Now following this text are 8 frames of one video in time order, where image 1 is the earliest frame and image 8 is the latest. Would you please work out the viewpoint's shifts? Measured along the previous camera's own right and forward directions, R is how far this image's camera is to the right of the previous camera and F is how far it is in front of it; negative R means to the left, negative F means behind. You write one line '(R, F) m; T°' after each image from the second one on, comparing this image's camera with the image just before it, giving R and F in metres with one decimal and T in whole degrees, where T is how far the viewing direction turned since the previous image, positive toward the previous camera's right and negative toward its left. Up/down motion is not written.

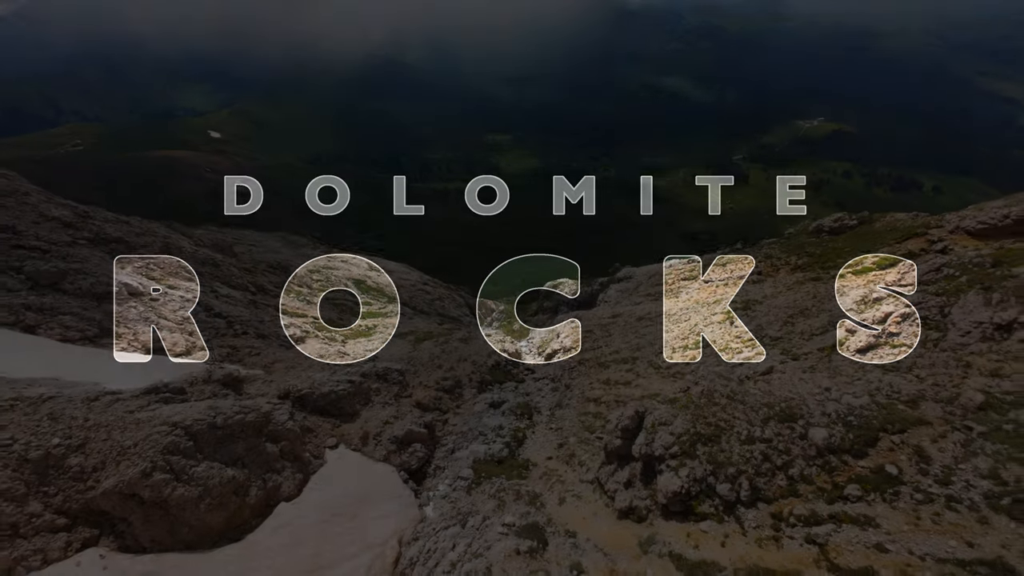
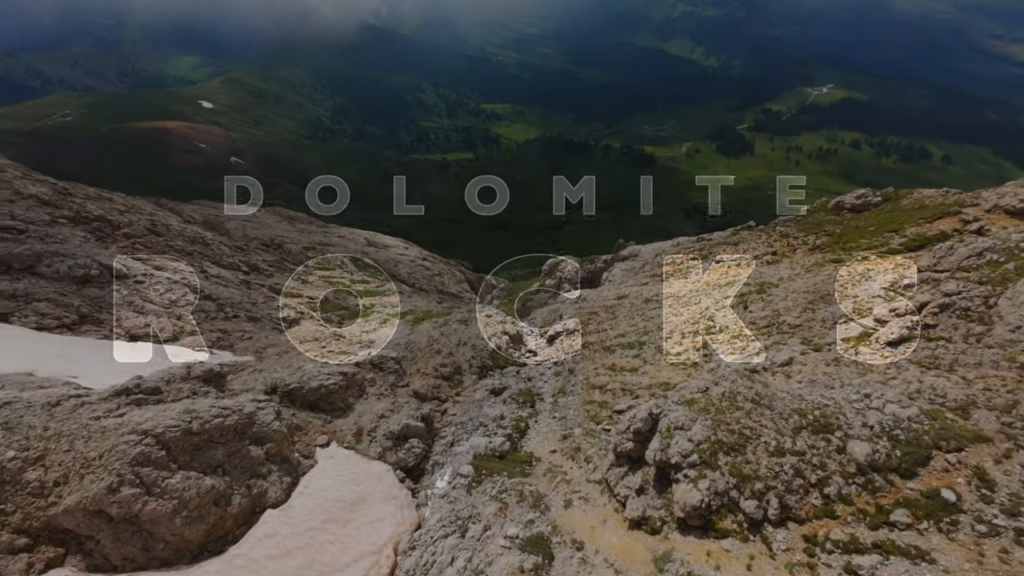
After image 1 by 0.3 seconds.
(-0.1, +2.3) m; 0°
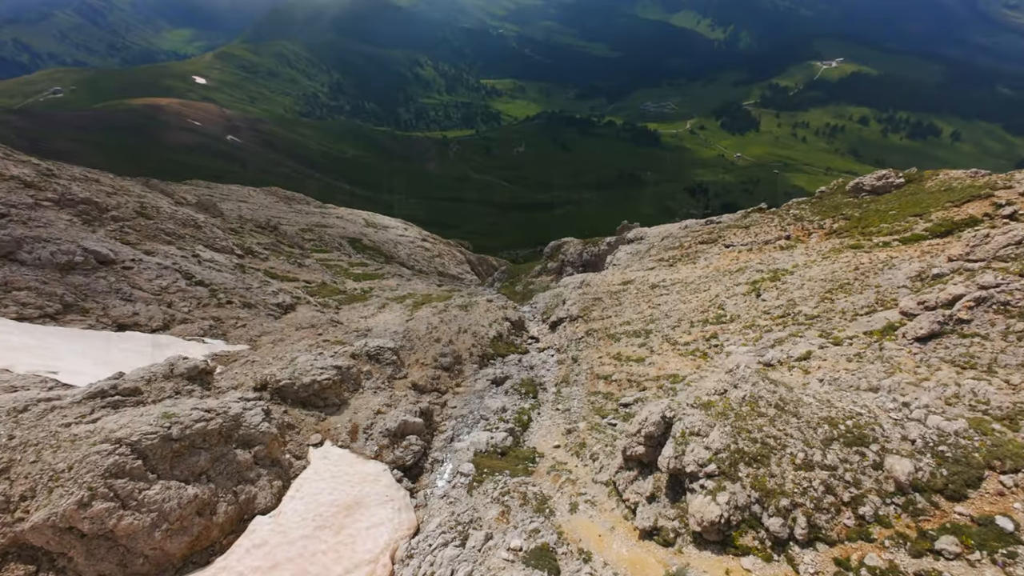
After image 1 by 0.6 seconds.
(-0.1, +1.7) m; 0°
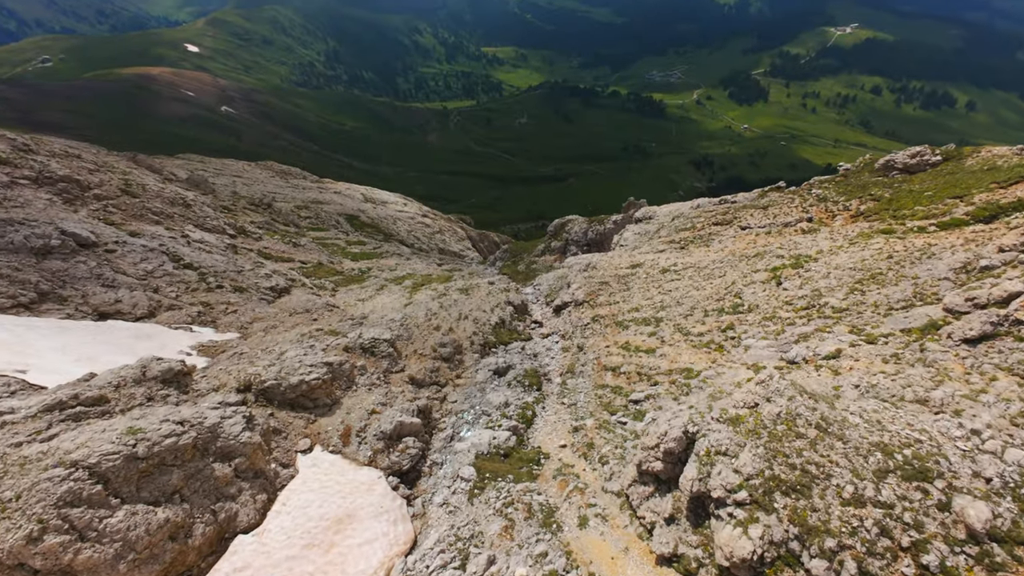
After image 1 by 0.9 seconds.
(-0.1, +2.4) m; 0°
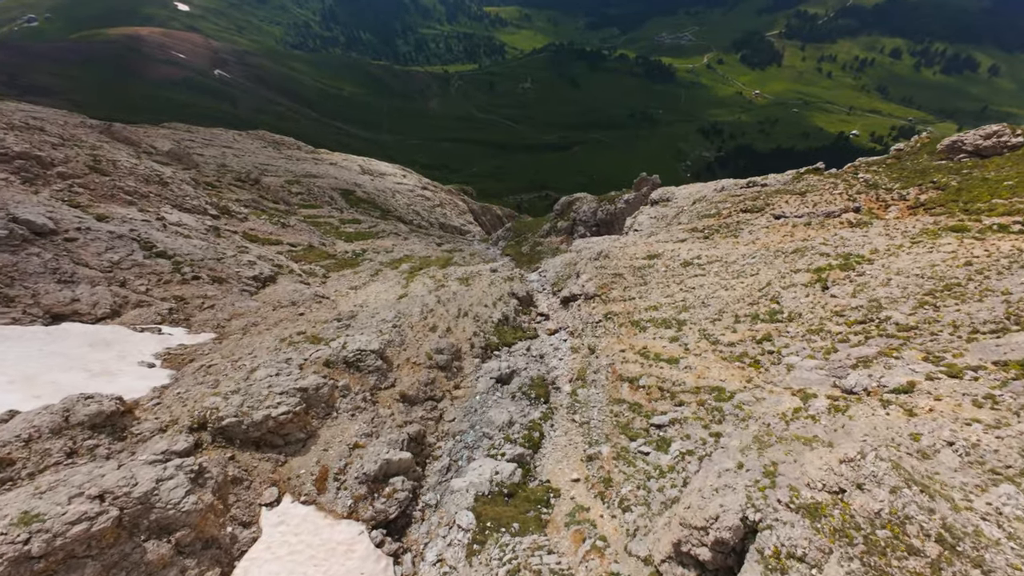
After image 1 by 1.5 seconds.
(-0.2, +4.5) m; 0°
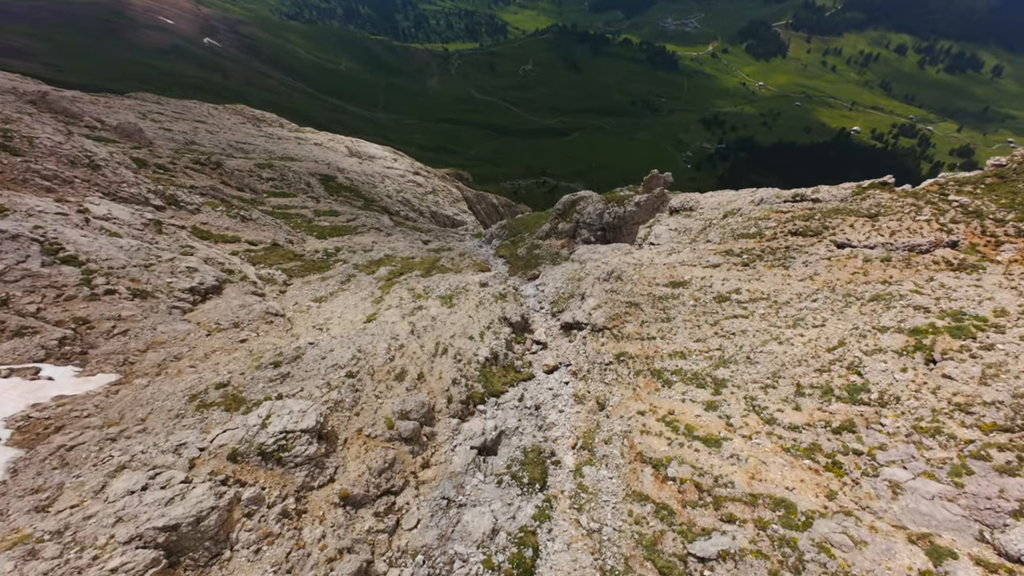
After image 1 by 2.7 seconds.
(+0.1, +8.5) m; +1°
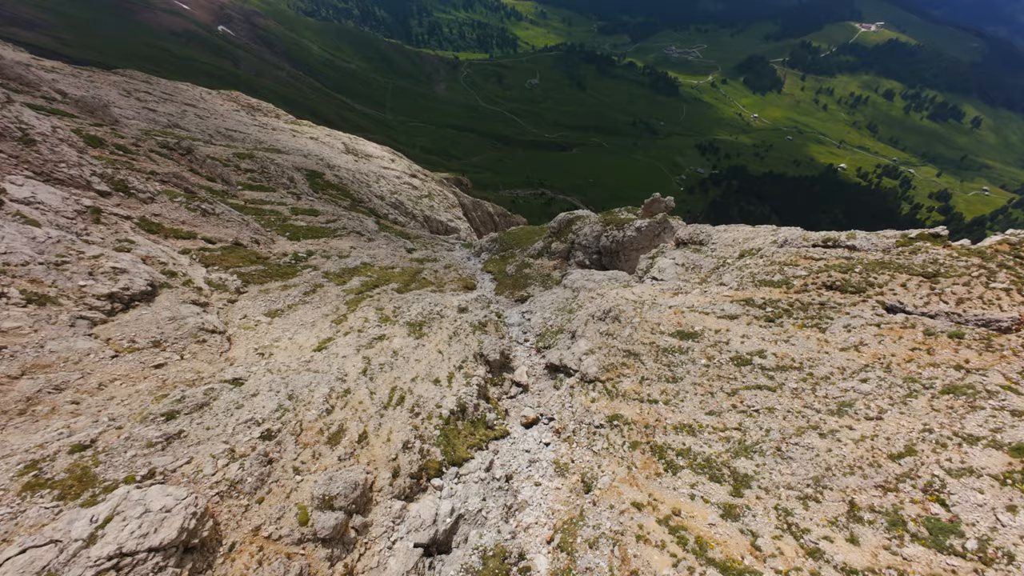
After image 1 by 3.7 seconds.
(+0.8, +6.2) m; +1°
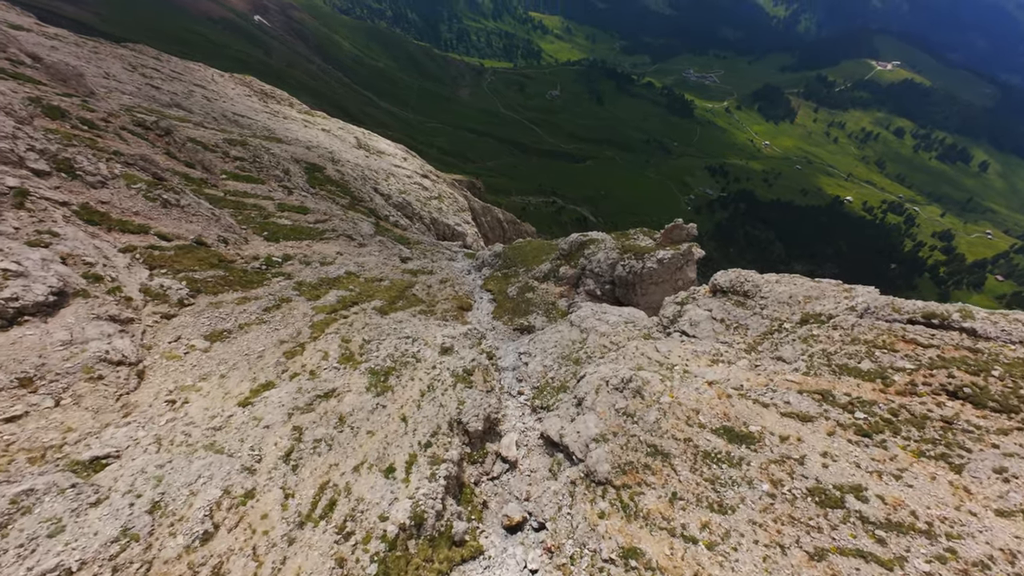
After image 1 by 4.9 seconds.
(+0.4, +8.7) m; -1°
